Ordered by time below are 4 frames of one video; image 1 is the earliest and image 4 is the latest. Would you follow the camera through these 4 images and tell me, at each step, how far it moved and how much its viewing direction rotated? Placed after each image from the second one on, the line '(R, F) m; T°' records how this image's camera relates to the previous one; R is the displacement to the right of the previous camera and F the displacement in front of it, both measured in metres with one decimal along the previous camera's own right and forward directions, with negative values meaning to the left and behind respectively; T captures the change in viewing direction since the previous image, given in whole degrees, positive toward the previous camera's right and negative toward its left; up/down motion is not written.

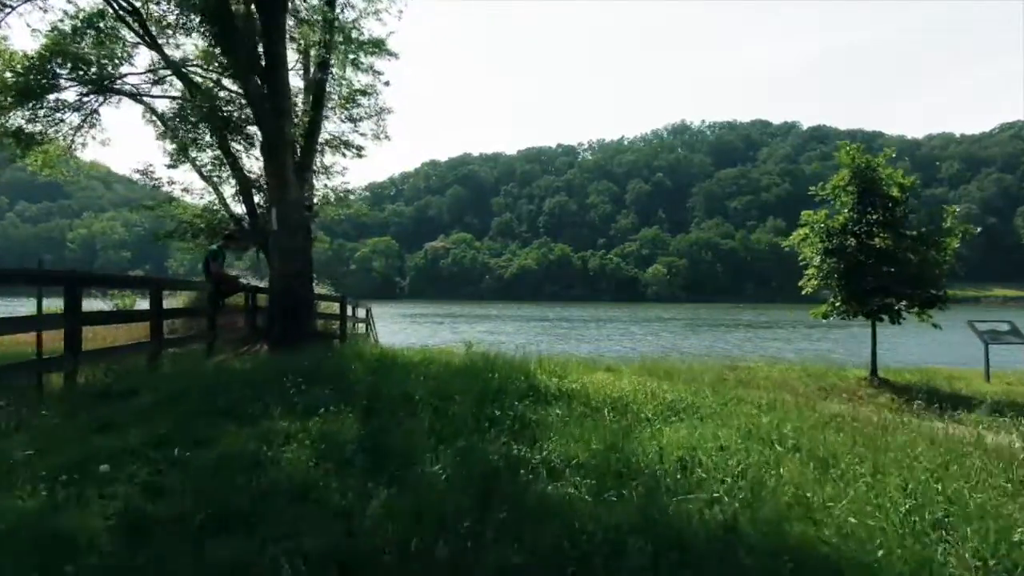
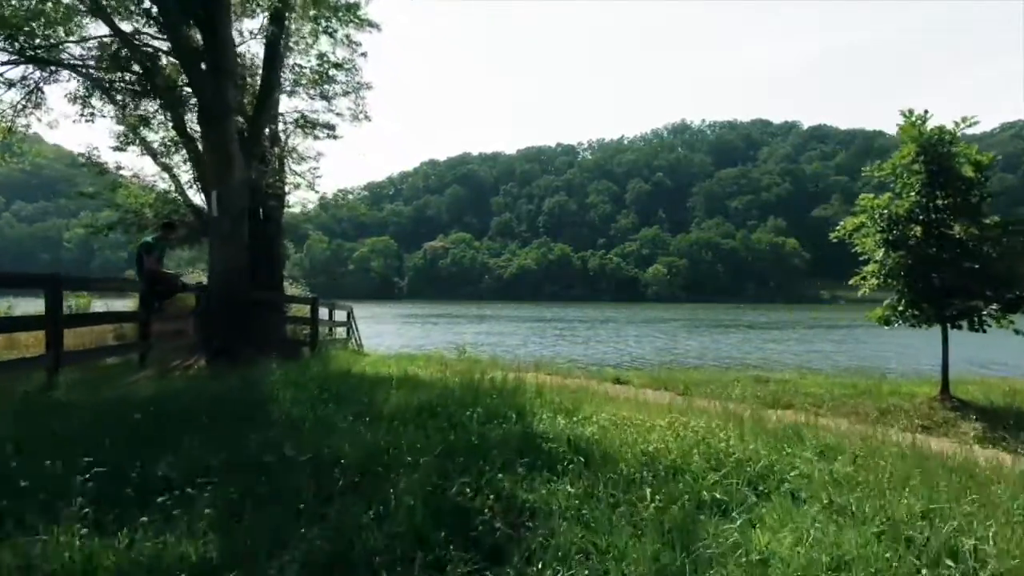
(+0.1, +1.9) m; 0°
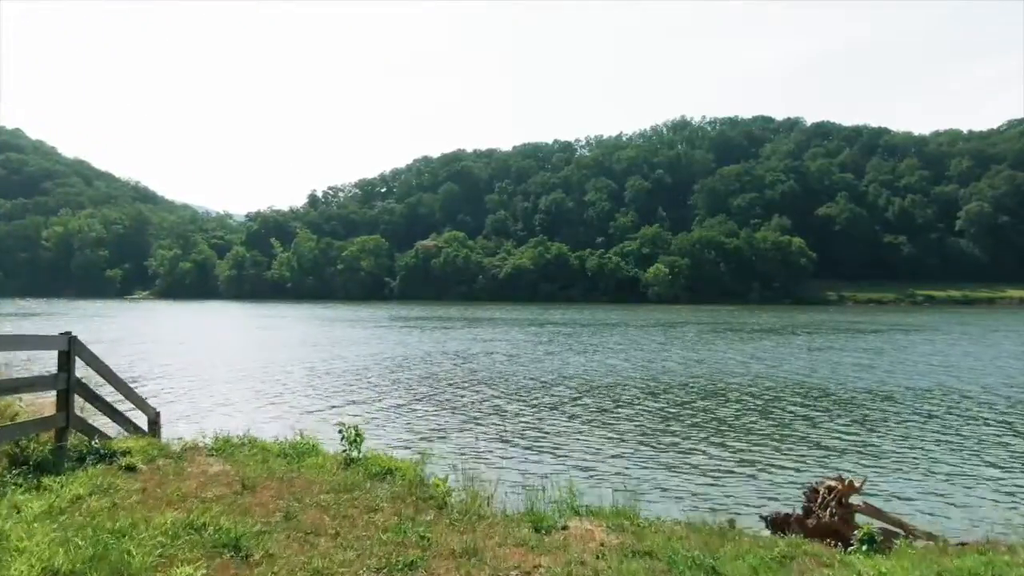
(+0.3, +10.7) m; 0°
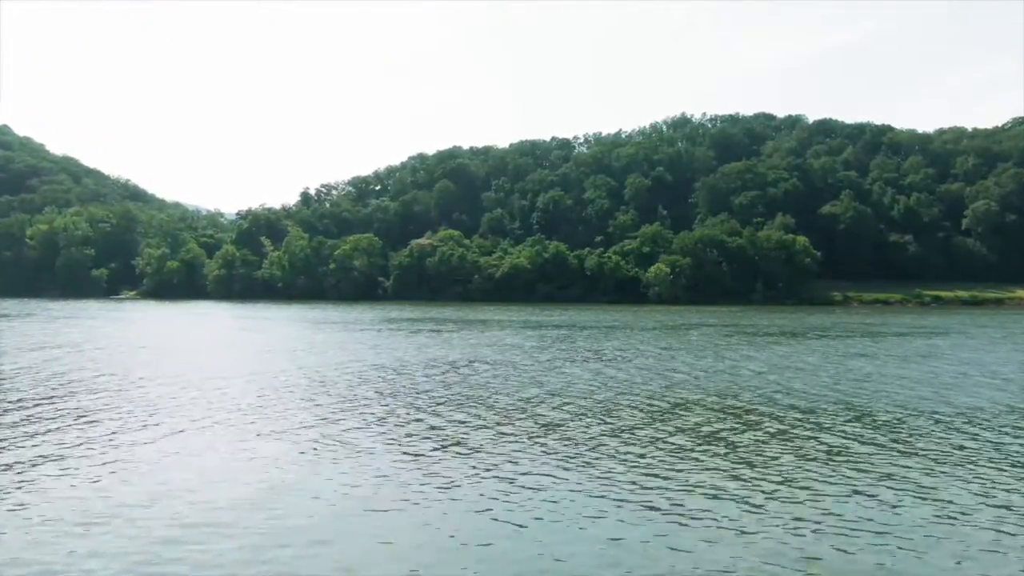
(+0.2, +7.1) m; 0°
